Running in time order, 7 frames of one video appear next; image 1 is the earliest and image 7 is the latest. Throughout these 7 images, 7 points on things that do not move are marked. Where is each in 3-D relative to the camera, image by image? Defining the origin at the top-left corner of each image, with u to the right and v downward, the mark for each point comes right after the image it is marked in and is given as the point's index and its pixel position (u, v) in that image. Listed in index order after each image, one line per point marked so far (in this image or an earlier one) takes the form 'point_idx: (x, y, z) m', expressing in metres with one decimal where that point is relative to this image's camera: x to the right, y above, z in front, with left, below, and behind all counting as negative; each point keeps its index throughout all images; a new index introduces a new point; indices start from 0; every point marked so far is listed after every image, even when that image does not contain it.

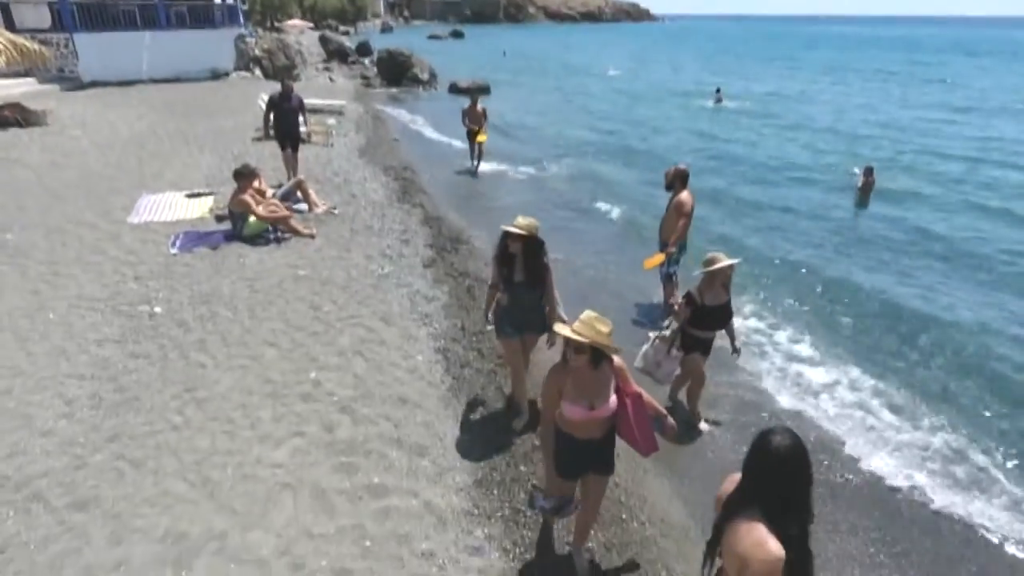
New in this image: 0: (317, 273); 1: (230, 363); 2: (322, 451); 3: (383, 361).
0: (-3.2, +0.3, +10.5) m
1: (-3.5, -0.9, +7.9) m
2: (-1.9, -1.7, +6.4) m
3: (-1.7, -0.9, +8.2) m
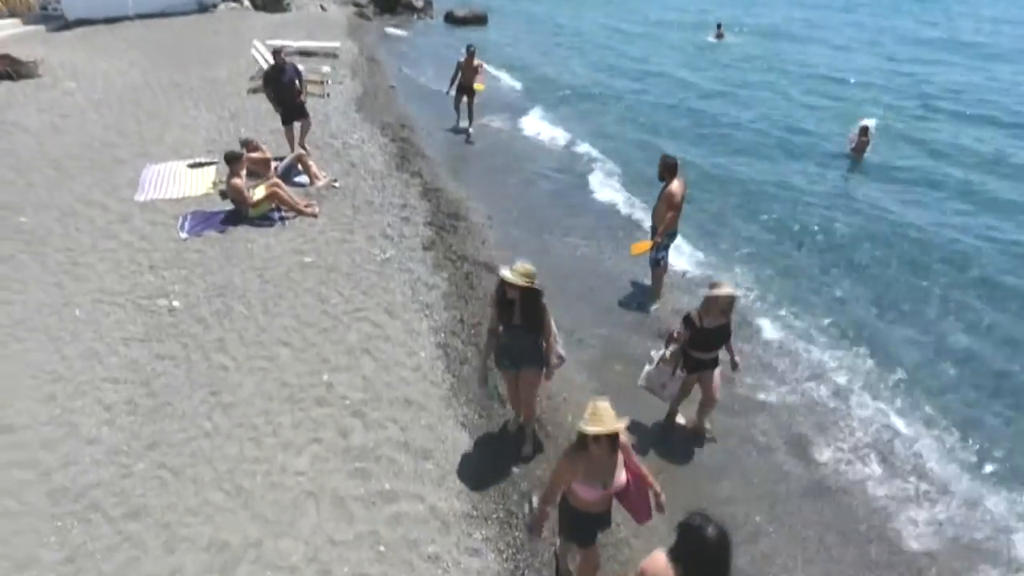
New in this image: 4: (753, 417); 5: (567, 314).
0: (-3.3, +0.5, +11.1) m
1: (-3.5, -1.0, +8.6) m
2: (-2.0, -1.9, +7.3) m
3: (-1.7, -1.0, +8.9) m
4: (+3.4, -1.3, +8.5) m
5: (+1.0, -0.3, +10.7) m
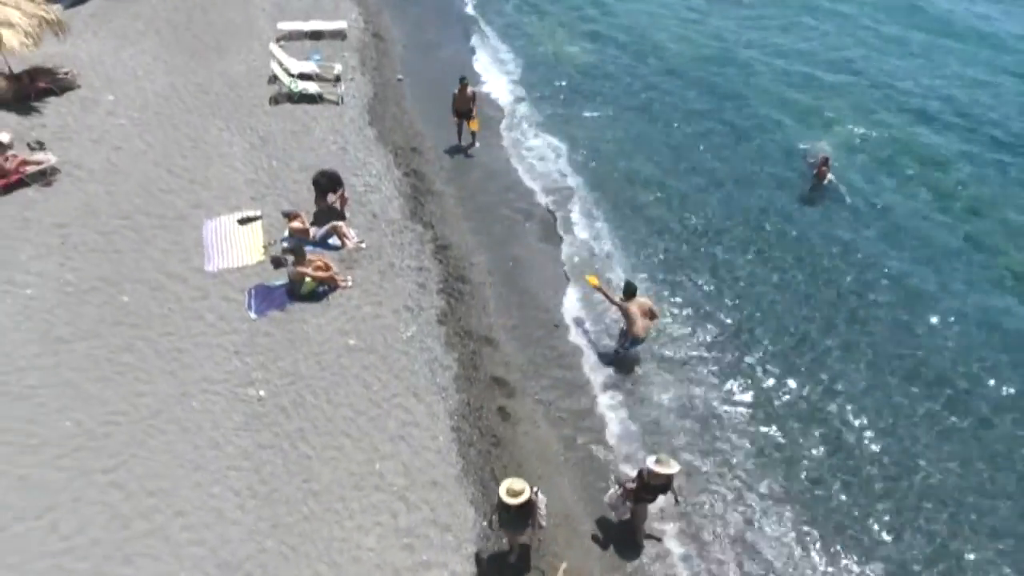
0: (-3.4, -1.2, +14.6) m
1: (-3.7, -3.3, +12.5) m
2: (-2.2, -4.5, +11.4) m
3: (-1.9, -3.2, +12.8) m
4: (+3.2, -3.6, +12.4) m
5: (+0.8, -2.1, +14.4) m
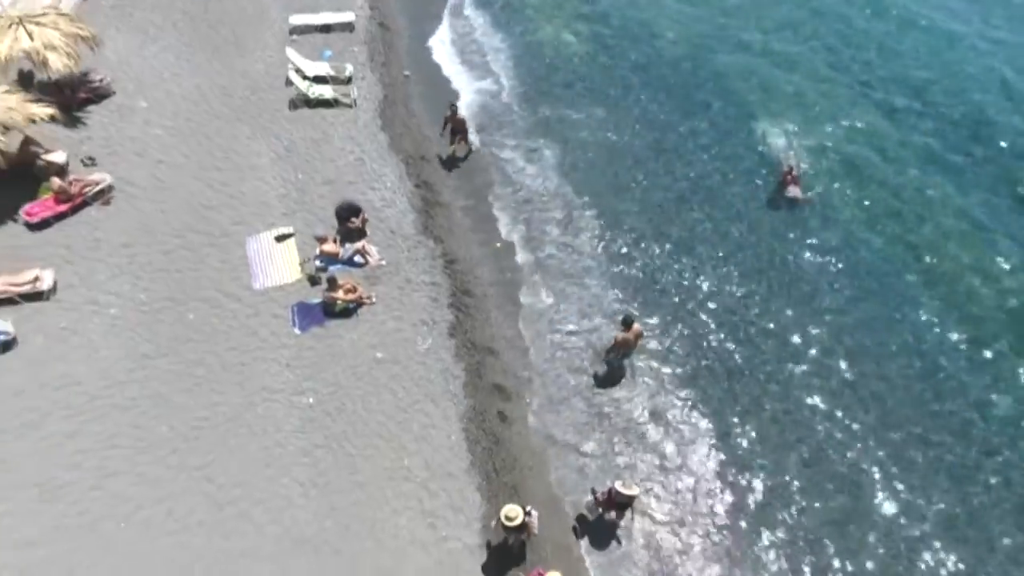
0: (-3.5, -1.8, +17.9) m
1: (-3.8, -4.2, +16.3) m
2: (-2.2, -5.6, +15.4) m
3: (-2.0, -4.1, +16.5) m
4: (+3.1, -4.5, +16.2) m
5: (+0.7, -2.8, +17.9) m
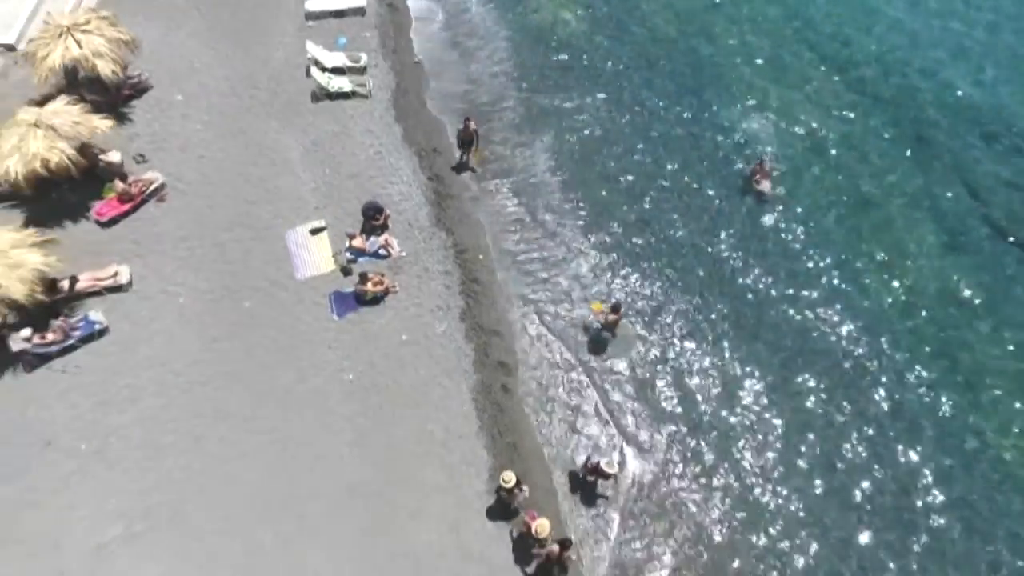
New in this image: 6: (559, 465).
0: (-3.5, -1.6, +21.8) m
1: (-3.8, -4.2, +20.5) m
2: (-2.2, -5.7, +19.9) m
3: (-1.9, -4.1, +20.8) m
4: (+3.1, -4.6, +20.5) m
5: (+0.8, -2.5, +21.9) m
6: (+1.5, -5.6, +19.9) m
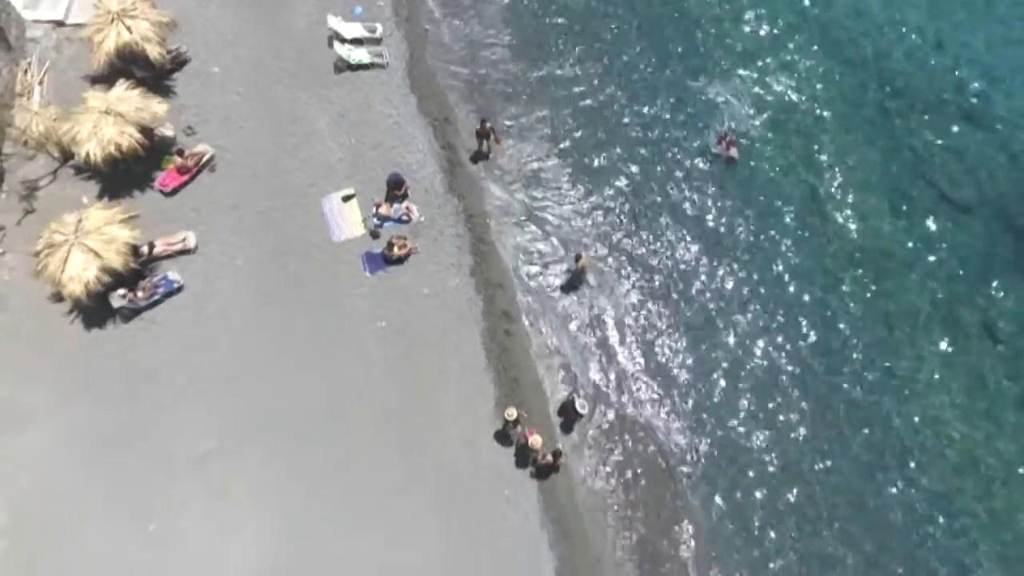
0: (-3.4, -0.1, +26.5) m
1: (-3.7, -2.9, +25.7) m
2: (-2.2, -4.5, +25.3) m
3: (-1.9, -2.6, +25.9) m
4: (+3.2, -3.2, +25.7) m
5: (+0.8, -0.9, +26.7) m
6: (+1.6, -4.3, +25.3) m
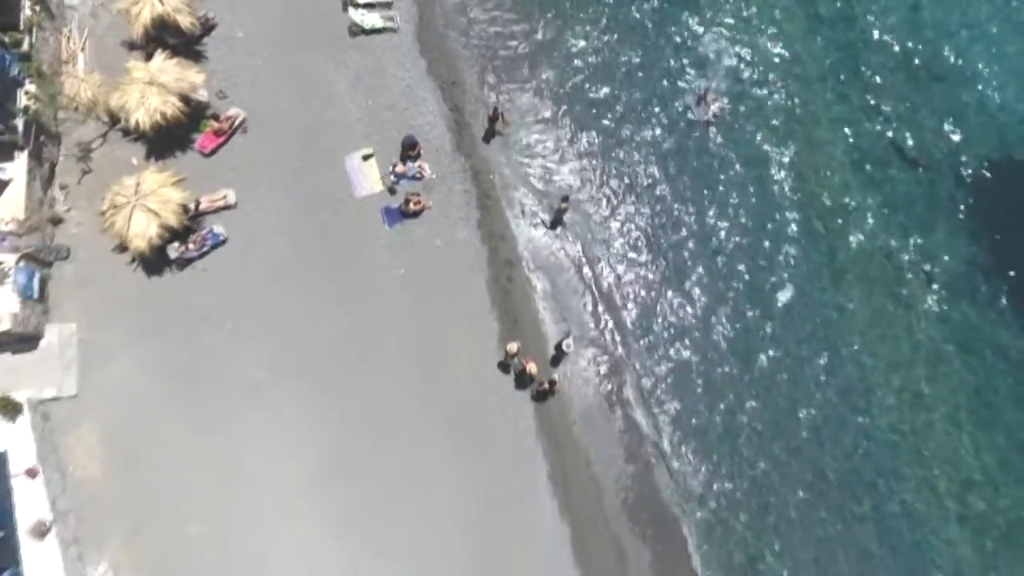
0: (-3.3, +2.3, +30.3) m
1: (-3.6, -0.6, +29.9) m
2: (-2.1, -2.2, +29.7) m
3: (-1.8, -0.4, +30.0) m
4: (+3.3, -0.9, +29.9) m
5: (+0.9, +1.4, +30.6) m
6: (+1.6, -2.1, +29.7) m
